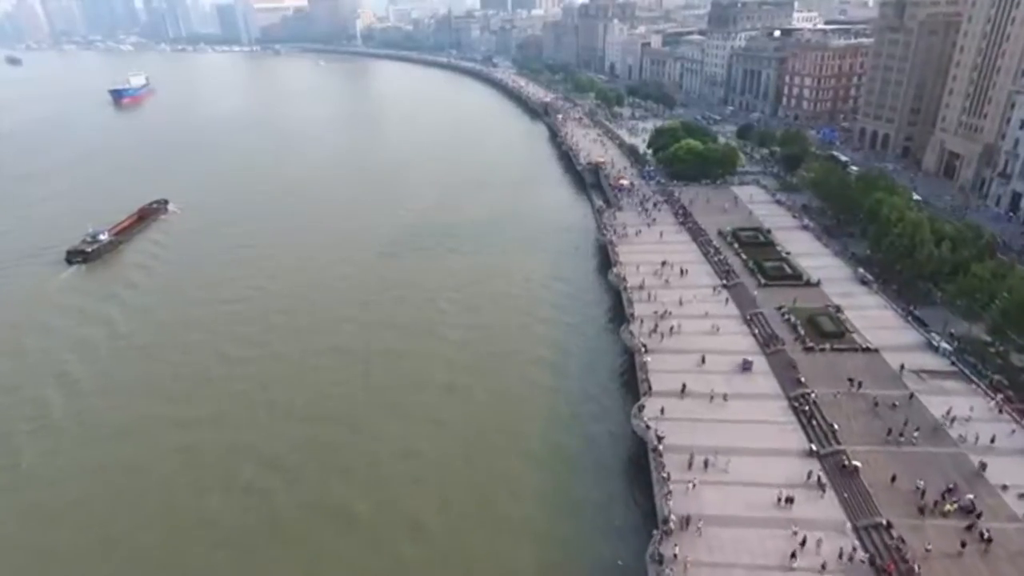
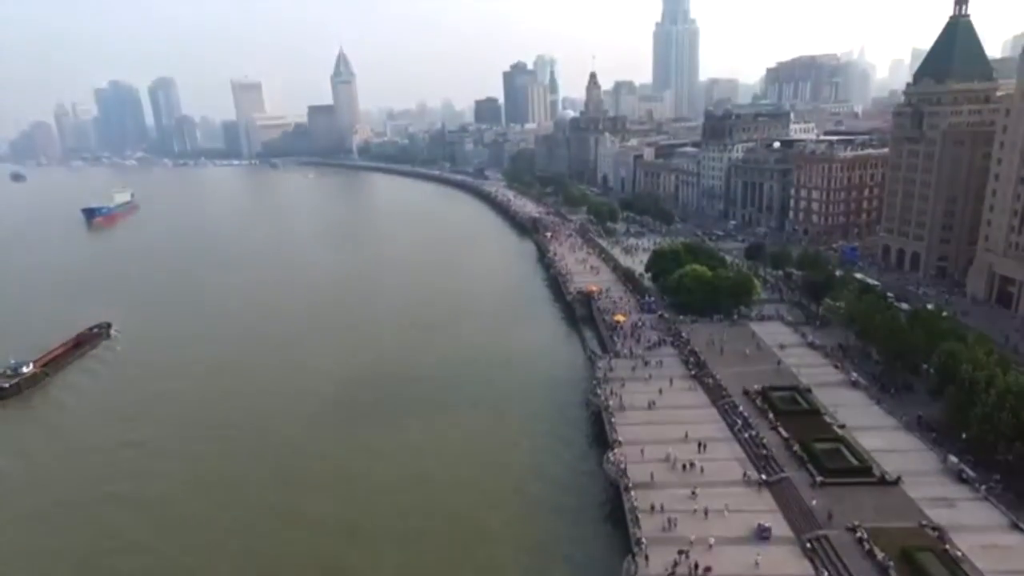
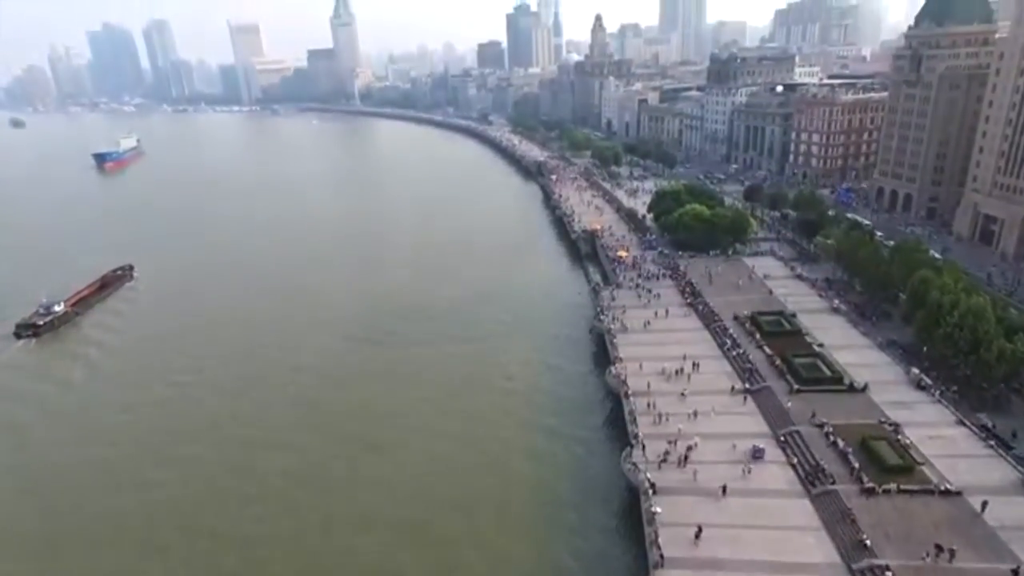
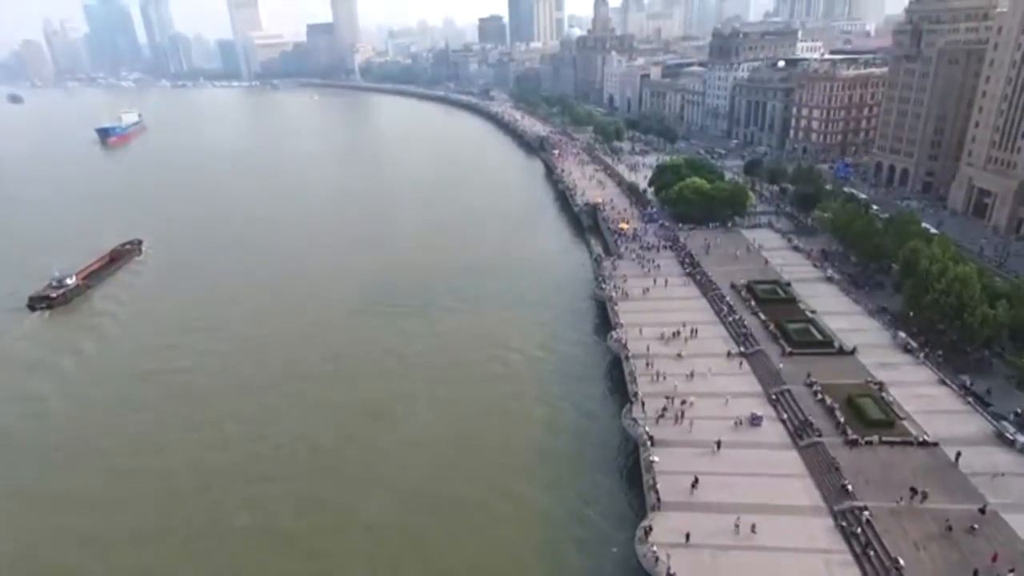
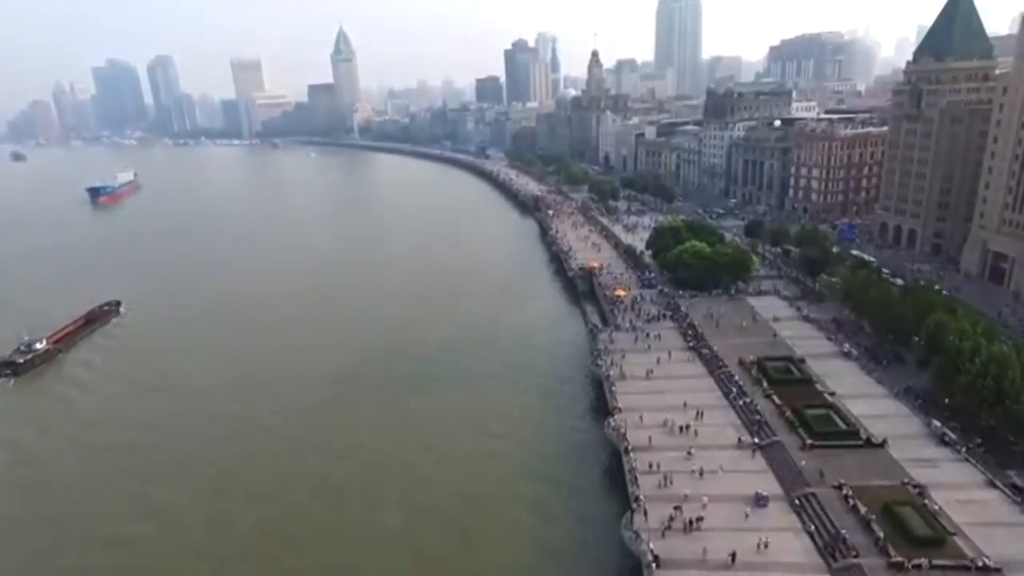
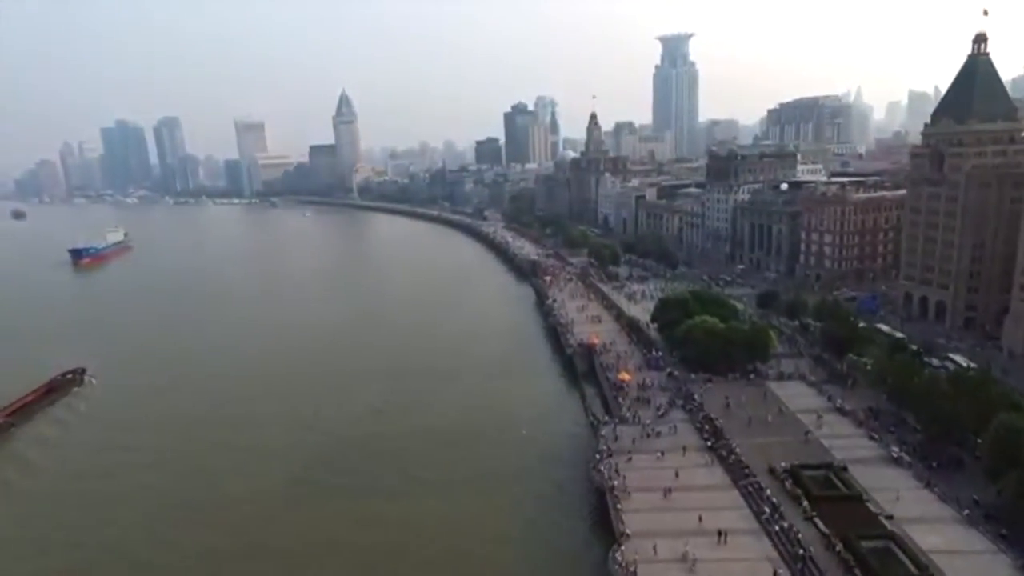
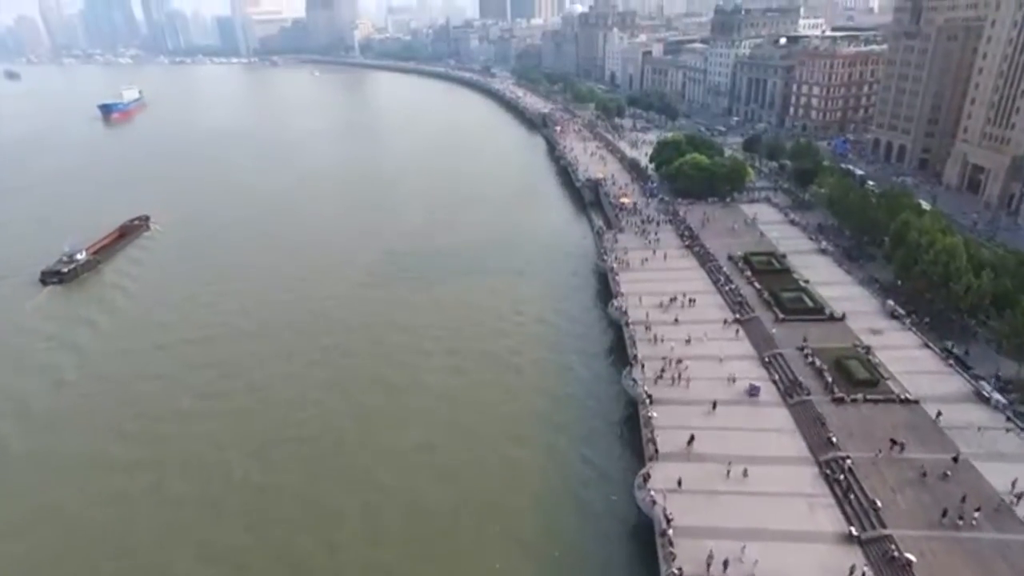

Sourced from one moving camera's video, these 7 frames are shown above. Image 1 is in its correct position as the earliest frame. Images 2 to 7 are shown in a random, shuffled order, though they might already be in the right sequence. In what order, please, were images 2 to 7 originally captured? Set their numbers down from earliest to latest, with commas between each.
7, 4, 3, 5, 2, 6
